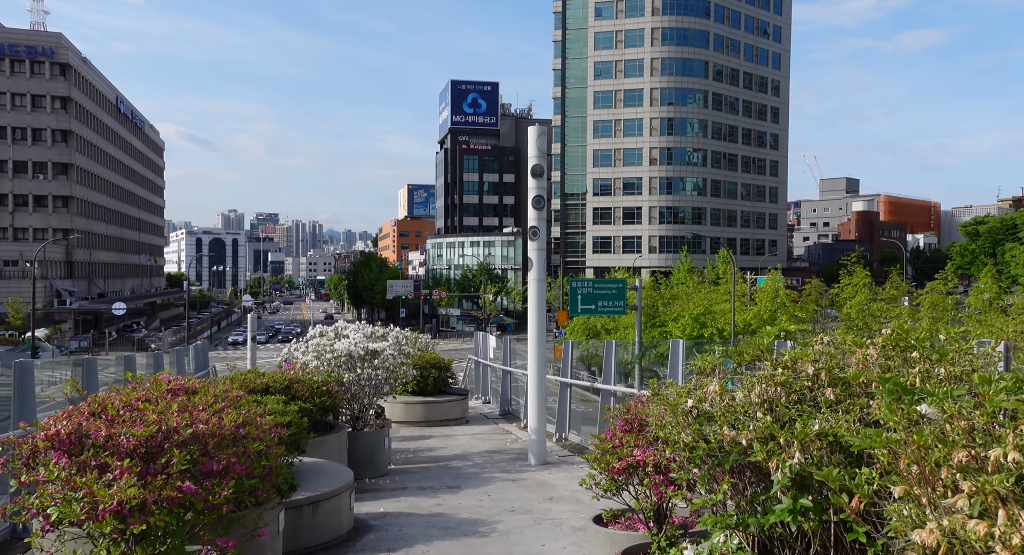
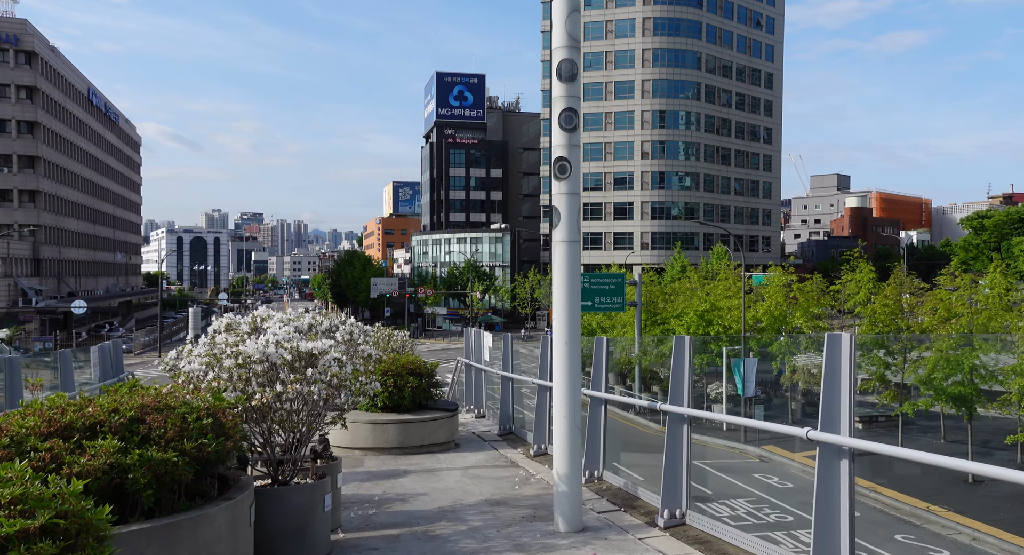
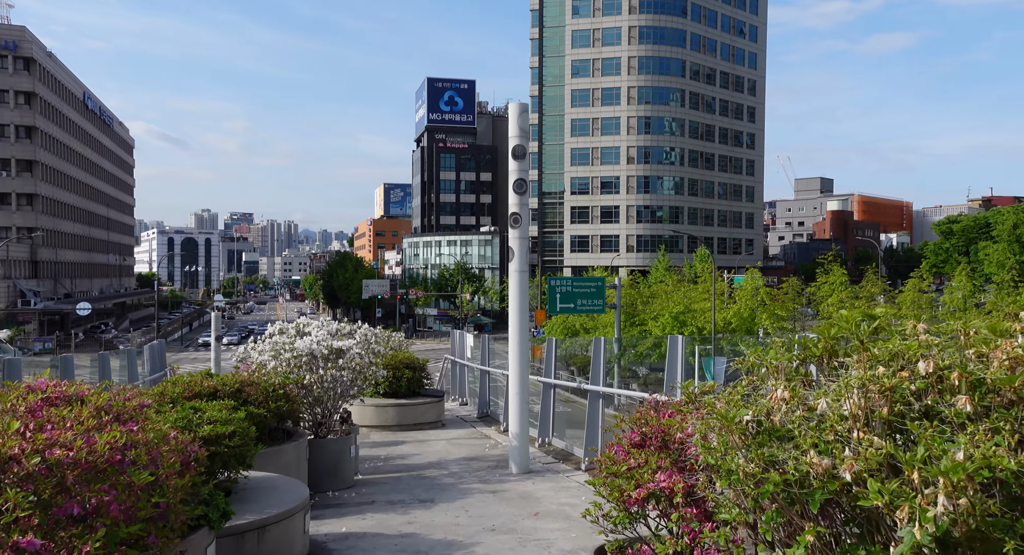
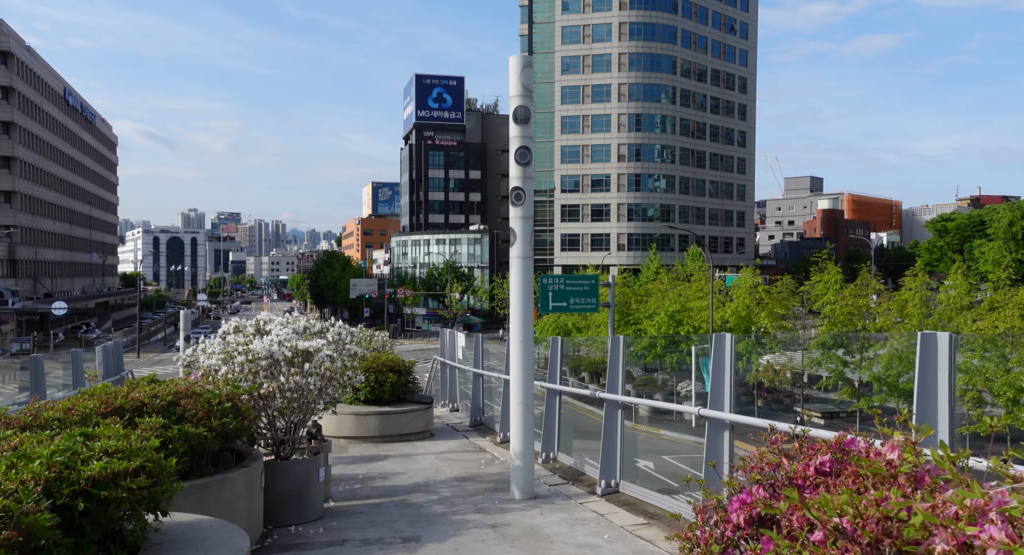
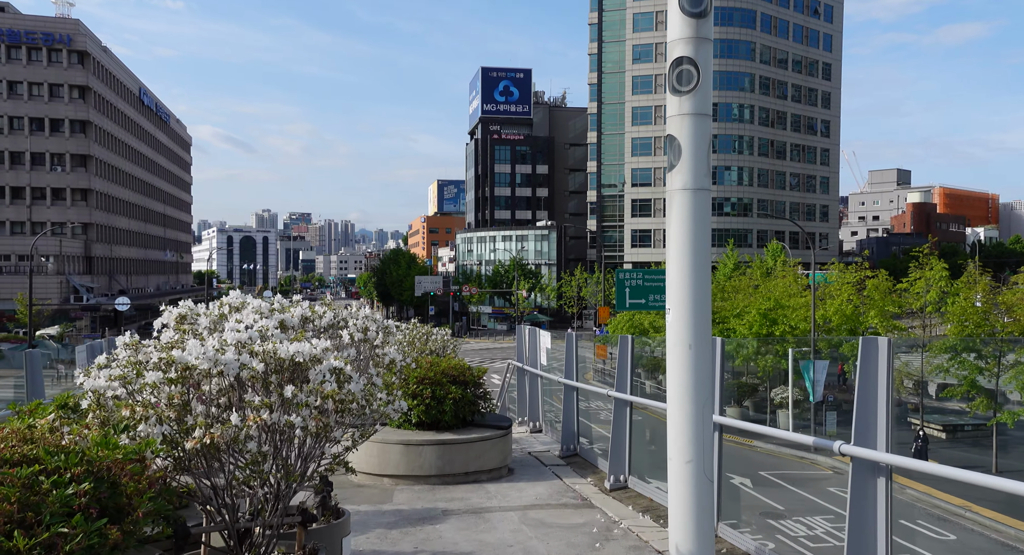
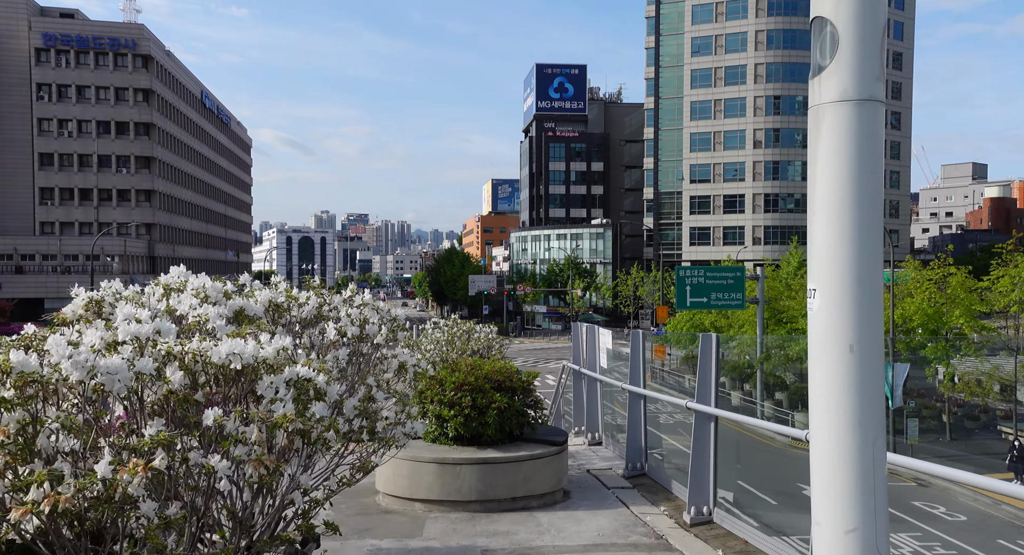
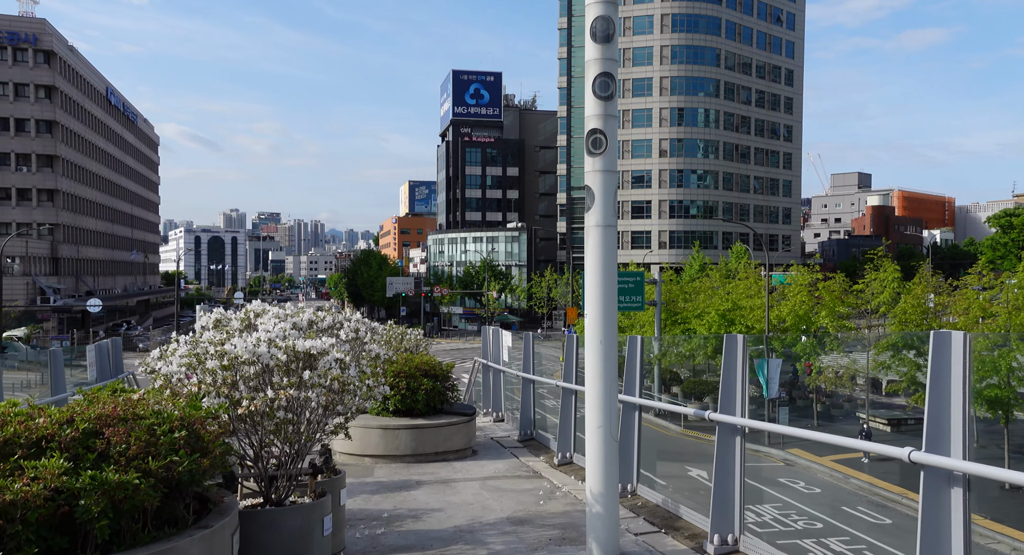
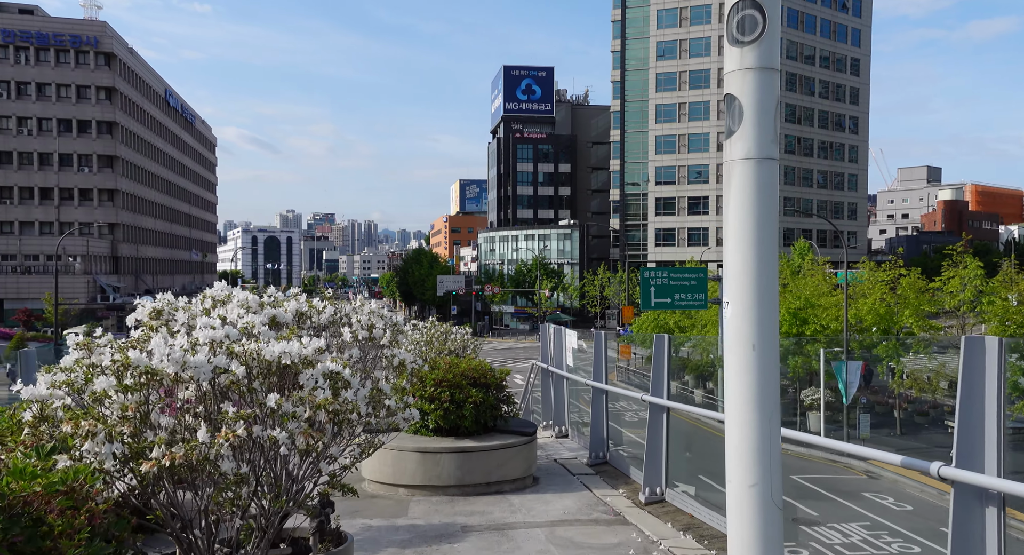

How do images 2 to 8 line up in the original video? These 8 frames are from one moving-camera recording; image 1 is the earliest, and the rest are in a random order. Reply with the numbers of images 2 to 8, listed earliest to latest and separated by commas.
3, 4, 2, 7, 5, 8, 6
